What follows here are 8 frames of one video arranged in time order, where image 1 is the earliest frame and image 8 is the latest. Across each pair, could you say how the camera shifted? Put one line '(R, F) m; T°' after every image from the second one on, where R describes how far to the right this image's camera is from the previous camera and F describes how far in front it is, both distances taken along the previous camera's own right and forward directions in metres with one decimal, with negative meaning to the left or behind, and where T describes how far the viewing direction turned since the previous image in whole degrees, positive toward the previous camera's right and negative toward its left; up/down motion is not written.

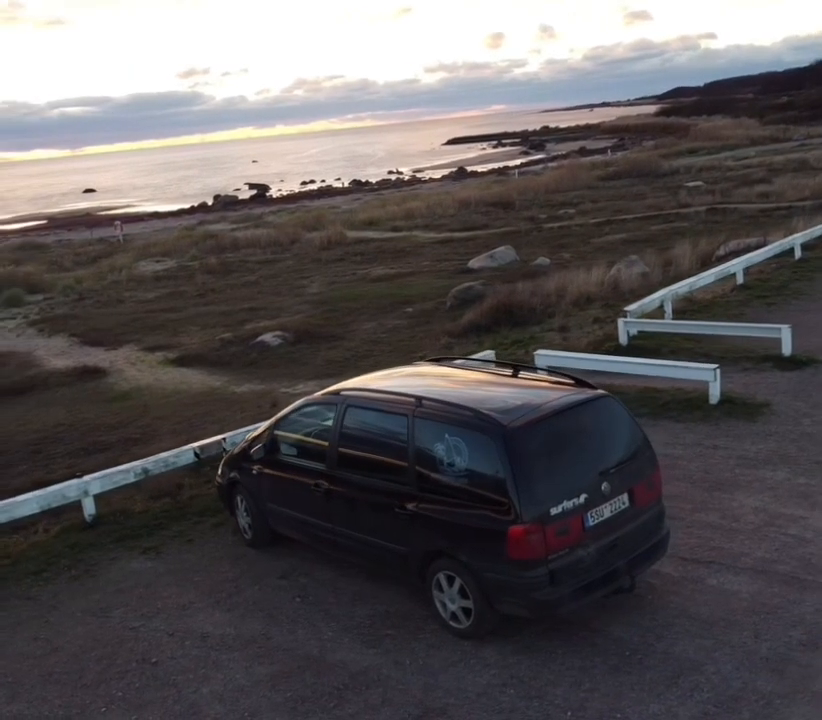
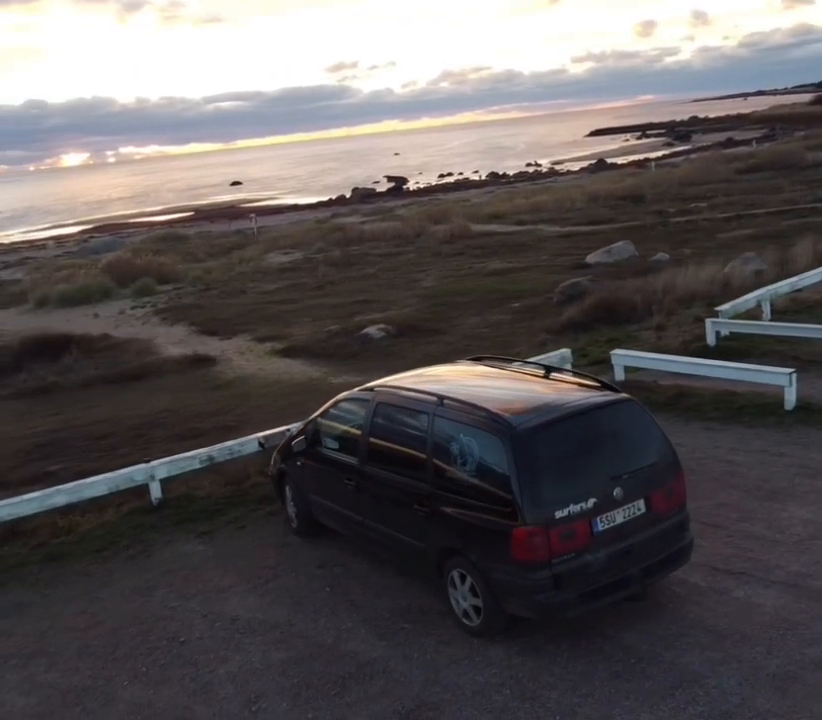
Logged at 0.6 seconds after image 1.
(+0.8, 0.0) m; -8°
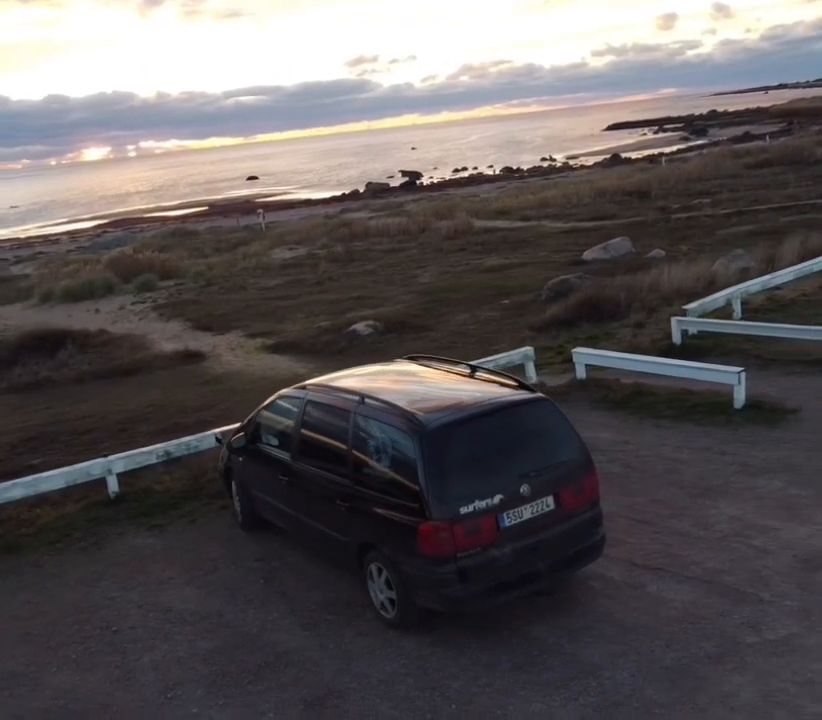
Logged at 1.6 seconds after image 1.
(+0.7, -0.2) m; -1°
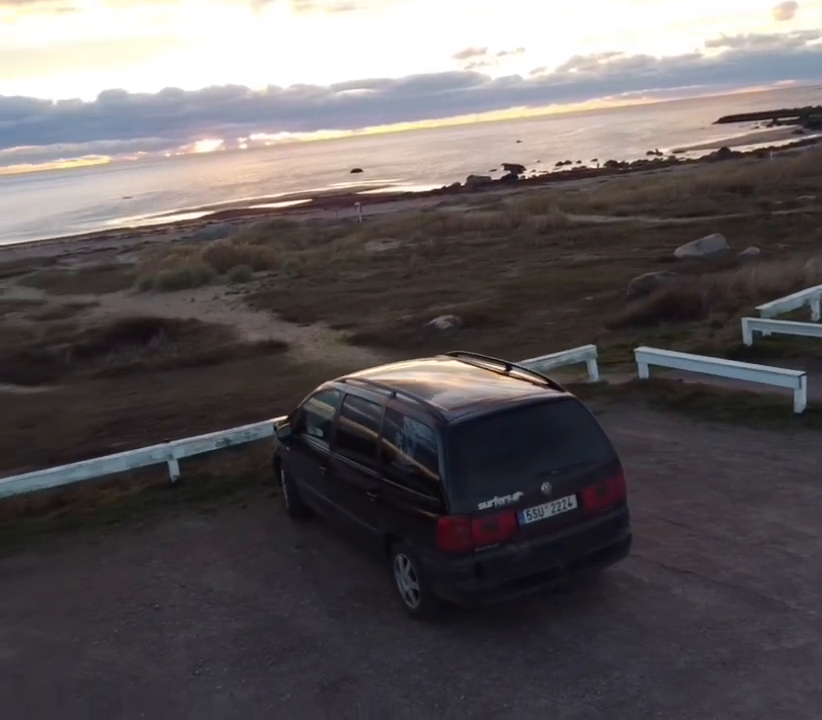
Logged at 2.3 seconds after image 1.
(+0.5, -0.1) m; -6°
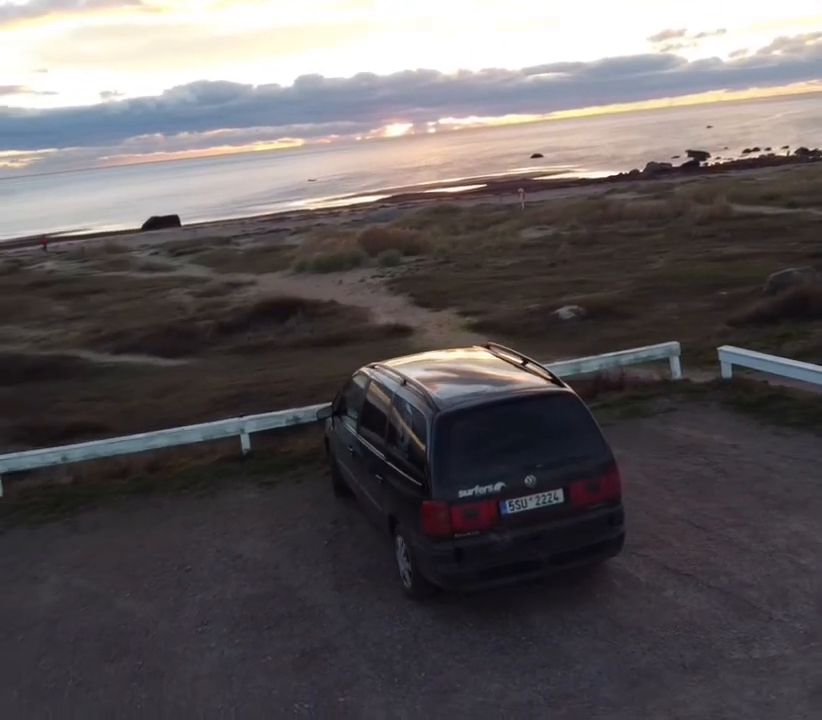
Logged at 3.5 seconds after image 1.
(+1.2, -0.1) m; -10°
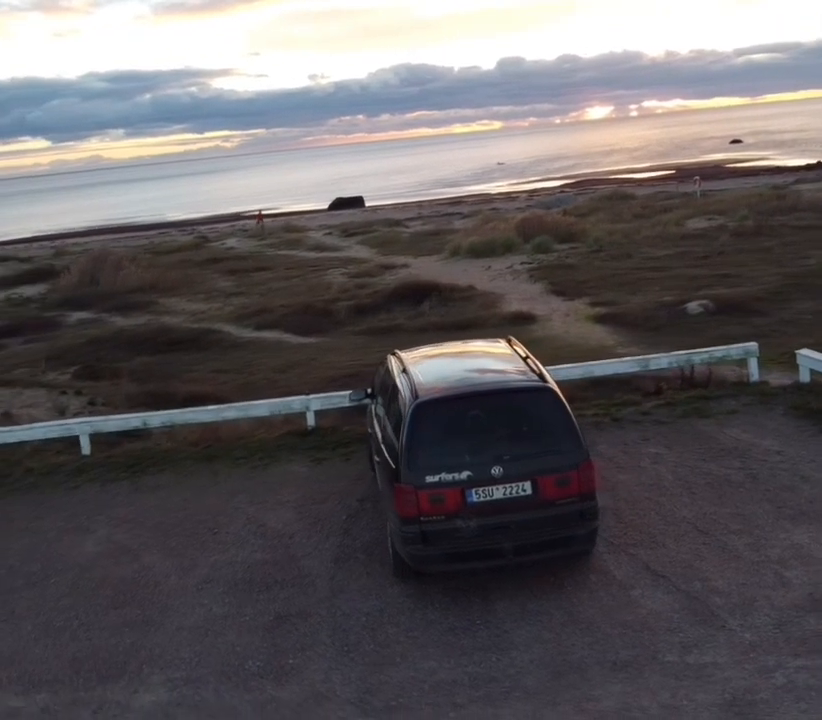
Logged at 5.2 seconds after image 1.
(+1.4, -0.2) m; -11°
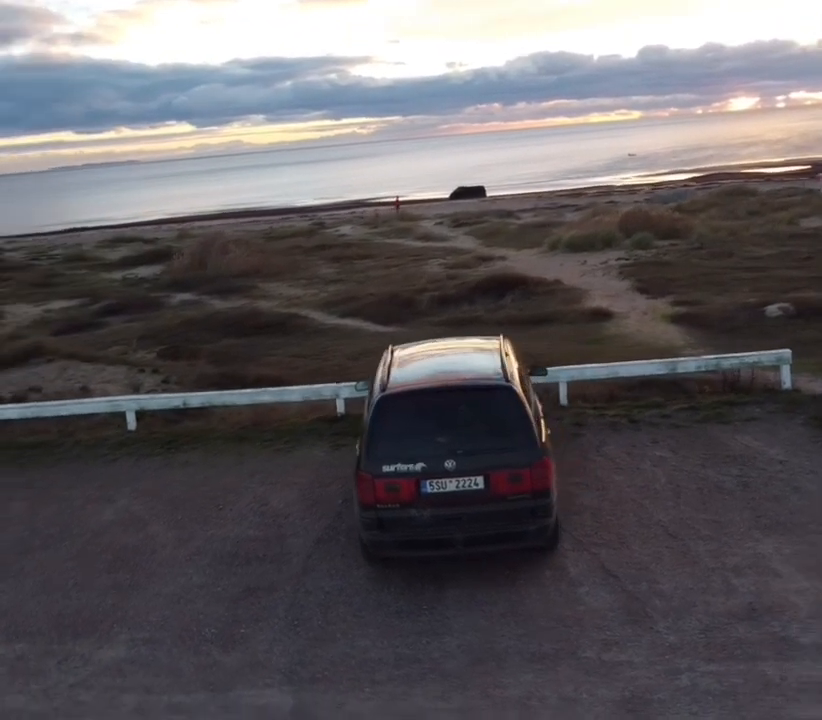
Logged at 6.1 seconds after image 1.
(+1.2, -0.3) m; -7°
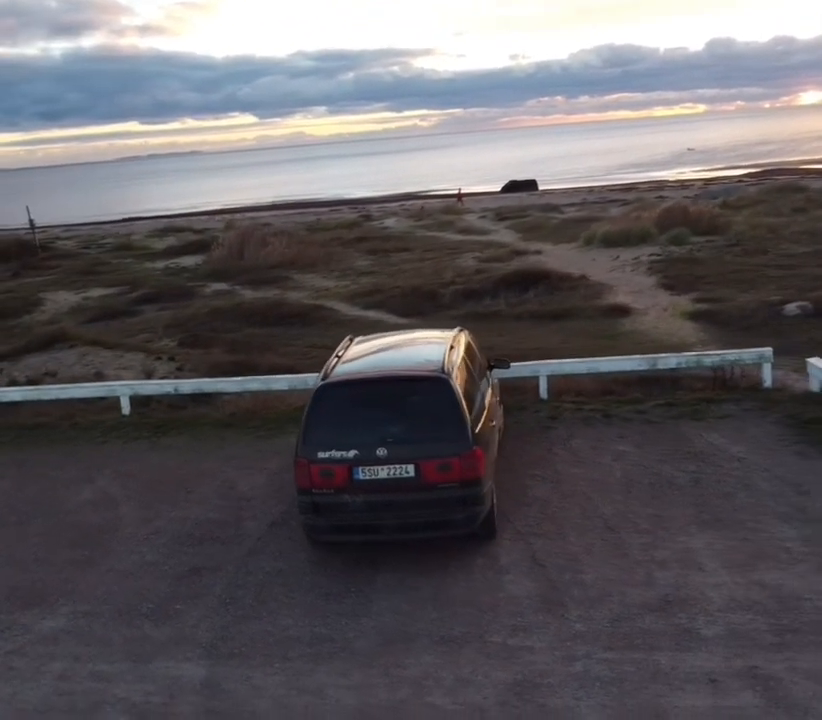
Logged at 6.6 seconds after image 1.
(+0.9, -0.2) m; -3°
